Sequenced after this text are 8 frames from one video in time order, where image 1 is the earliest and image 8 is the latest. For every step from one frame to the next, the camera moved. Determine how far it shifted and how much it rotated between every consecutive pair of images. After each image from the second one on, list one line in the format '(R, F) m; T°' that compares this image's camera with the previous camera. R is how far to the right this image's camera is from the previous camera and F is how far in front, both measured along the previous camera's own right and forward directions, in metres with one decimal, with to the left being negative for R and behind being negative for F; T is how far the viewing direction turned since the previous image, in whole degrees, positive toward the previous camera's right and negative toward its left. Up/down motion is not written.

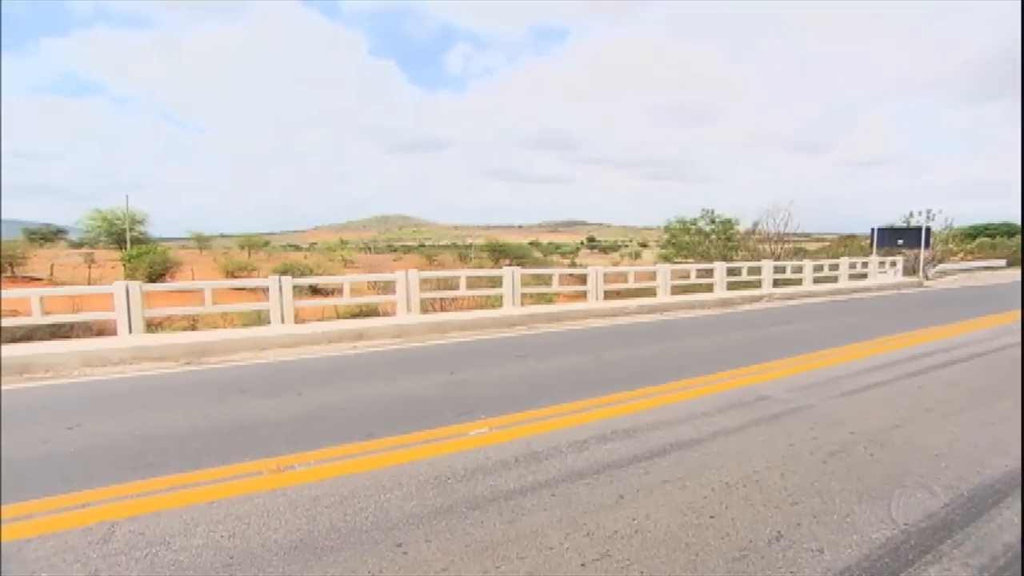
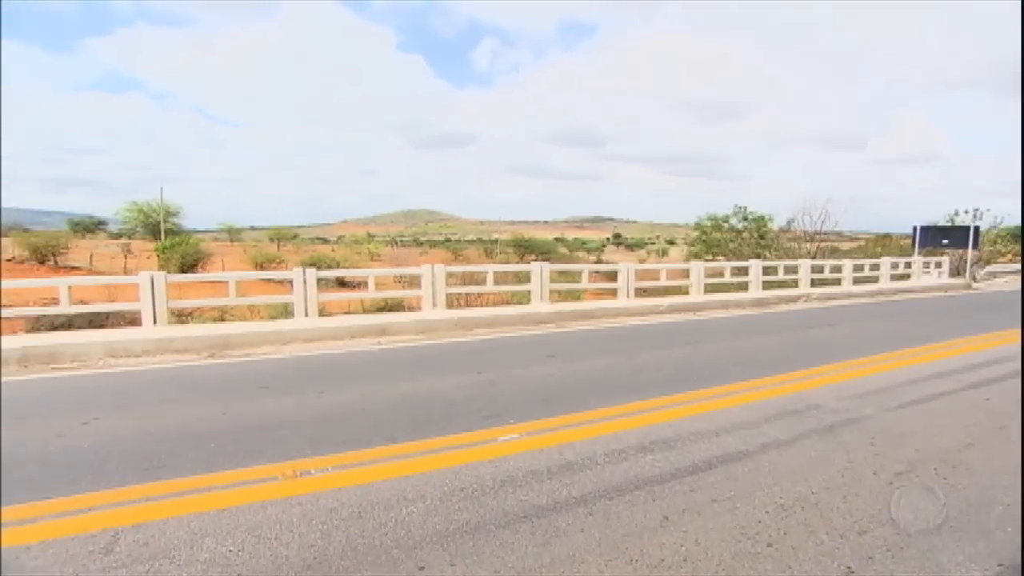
(-0.1, +0.3) m; -2°
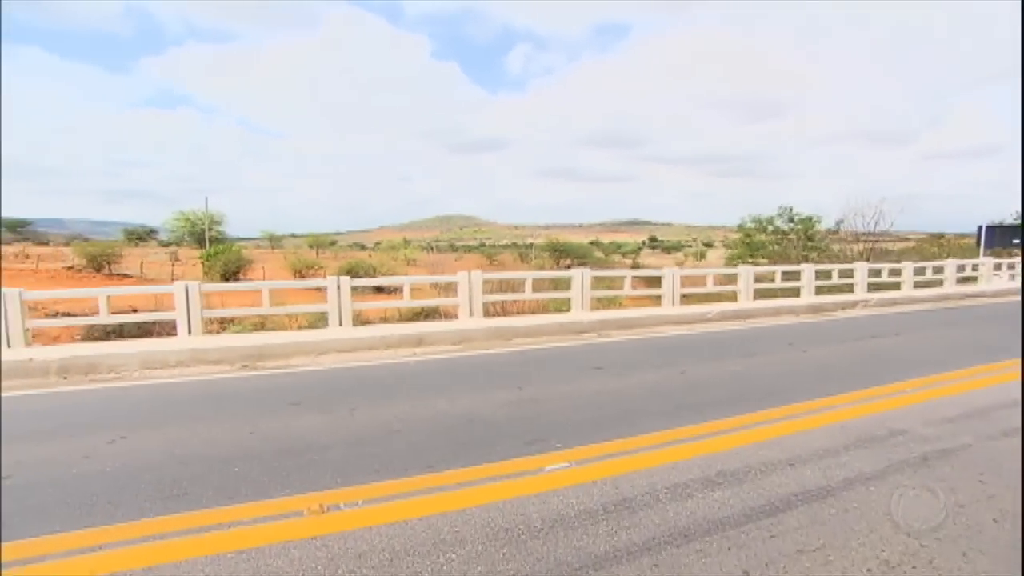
(-0.1, +0.4) m; -4°
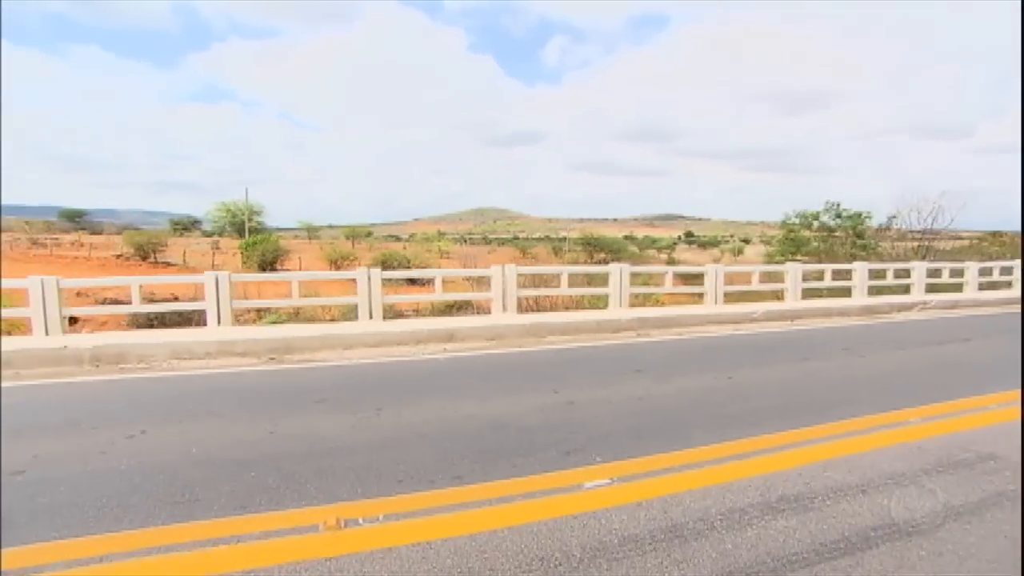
(0.0, +0.4) m; -3°
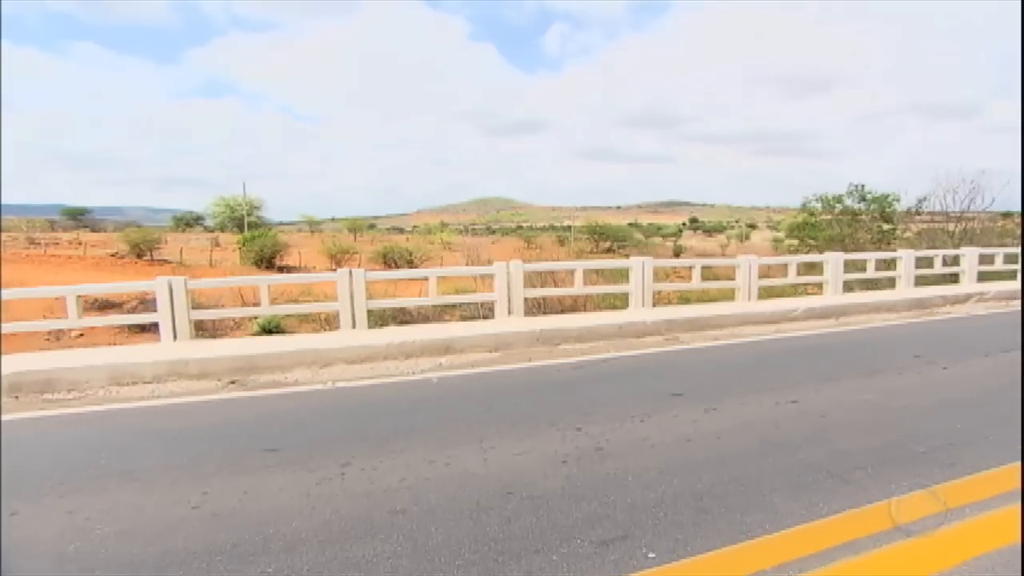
(0.0, +1.3) m; 0°
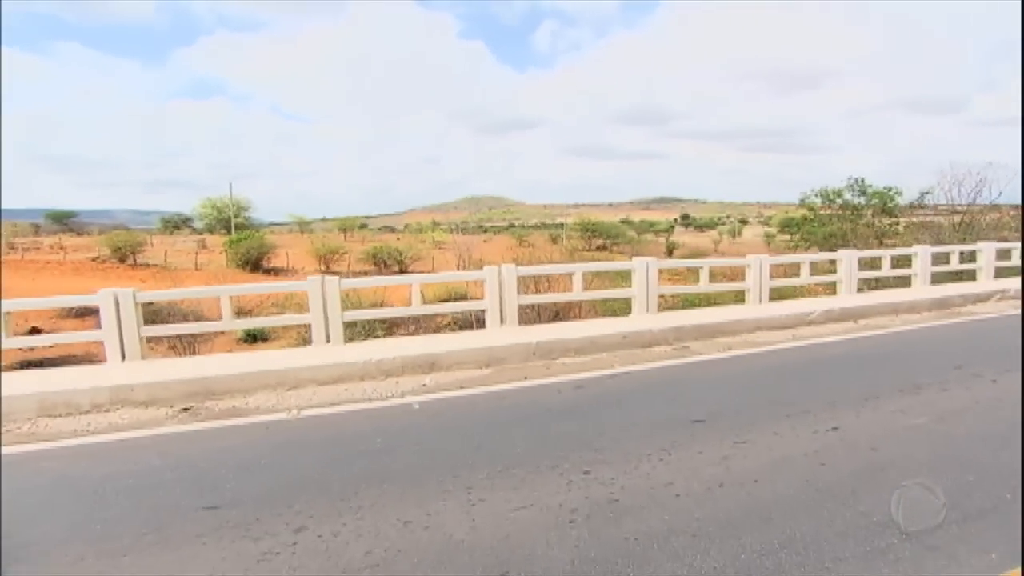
(0.0, +0.8) m; +1°
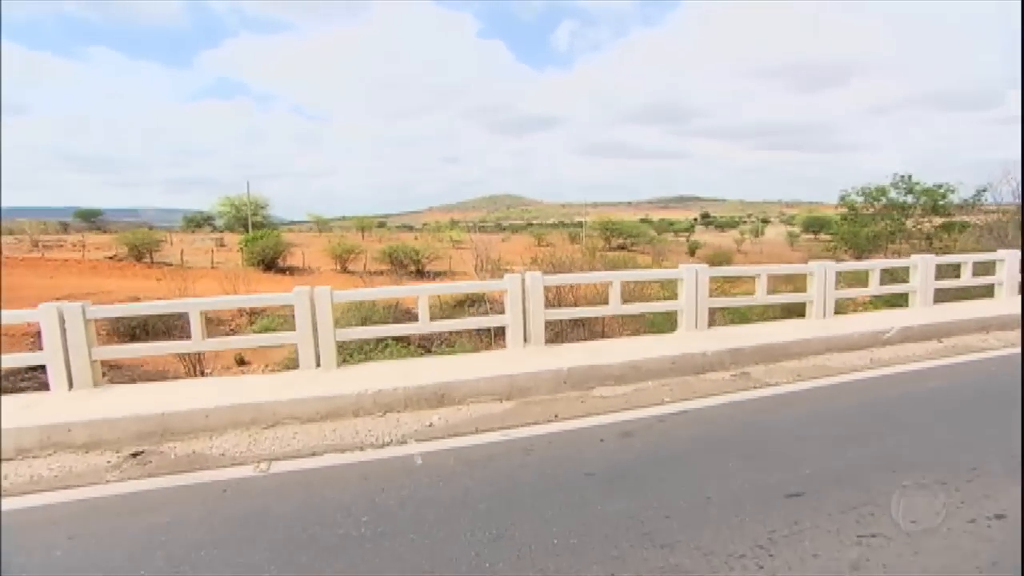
(-0.1, +1.2) m; -2°
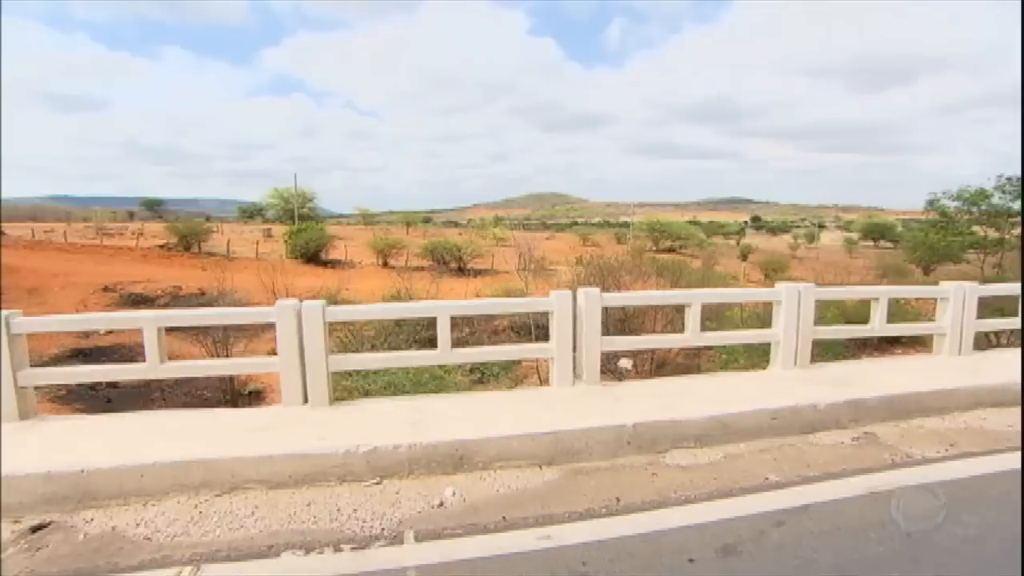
(0.0, +1.4) m; -4°
